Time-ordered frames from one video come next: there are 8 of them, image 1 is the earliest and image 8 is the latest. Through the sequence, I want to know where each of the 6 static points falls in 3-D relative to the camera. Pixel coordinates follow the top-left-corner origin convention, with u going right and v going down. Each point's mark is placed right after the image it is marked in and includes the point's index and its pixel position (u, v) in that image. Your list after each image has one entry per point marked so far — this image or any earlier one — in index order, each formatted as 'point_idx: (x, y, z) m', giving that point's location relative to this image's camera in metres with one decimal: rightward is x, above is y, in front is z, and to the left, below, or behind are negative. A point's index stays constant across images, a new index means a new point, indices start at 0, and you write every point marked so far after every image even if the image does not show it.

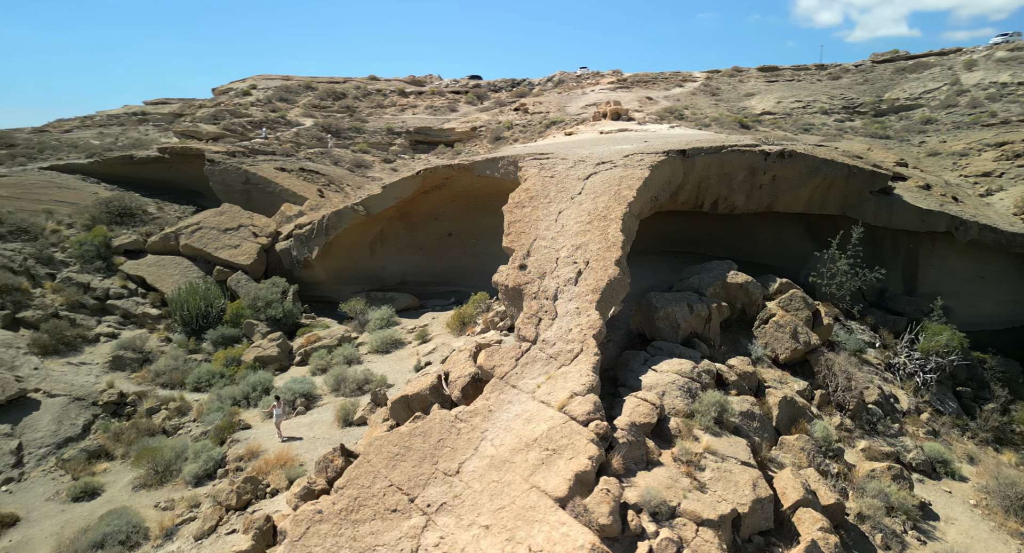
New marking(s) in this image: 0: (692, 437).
0: (+1.5, -1.3, +4.2) m
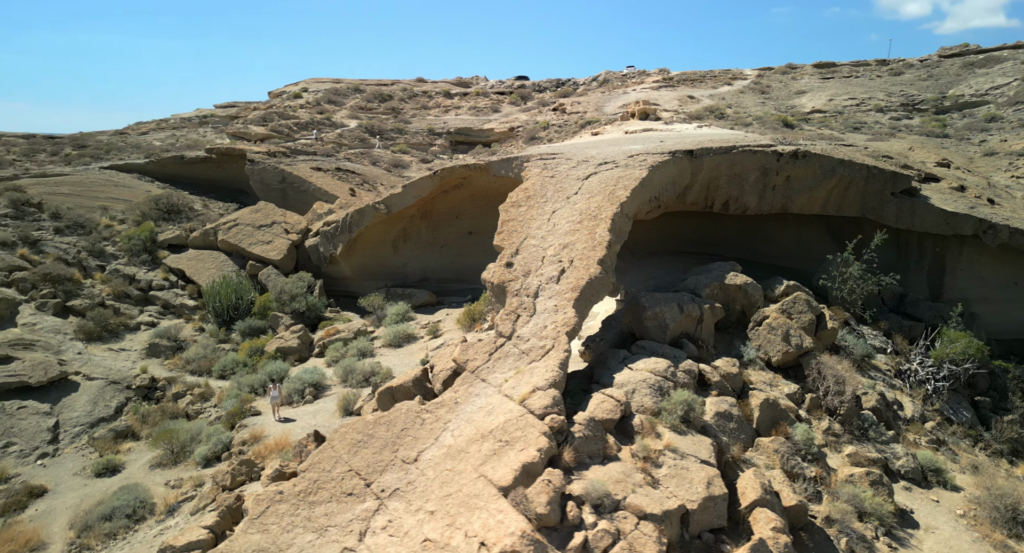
0: (+1.2, -1.3, +4.2) m
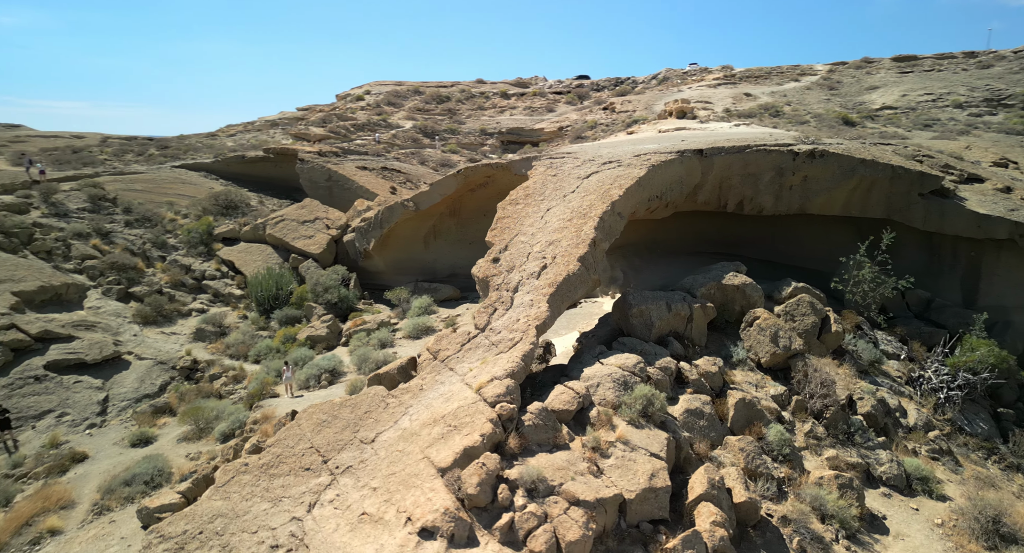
0: (+0.8, -1.3, +4.3) m
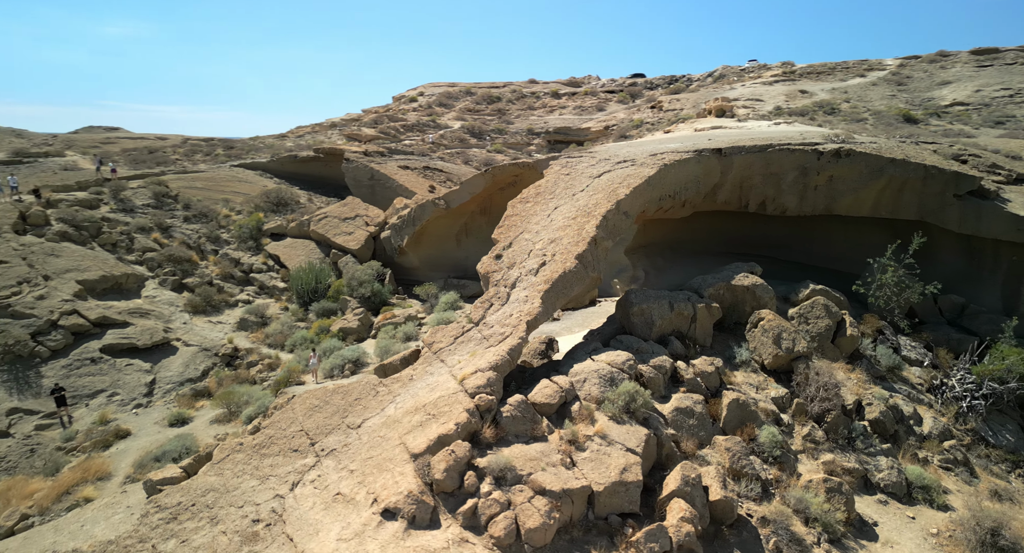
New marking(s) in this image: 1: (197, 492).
0: (+0.7, -1.2, +4.4) m
1: (-2.3, -1.6, +3.8) m
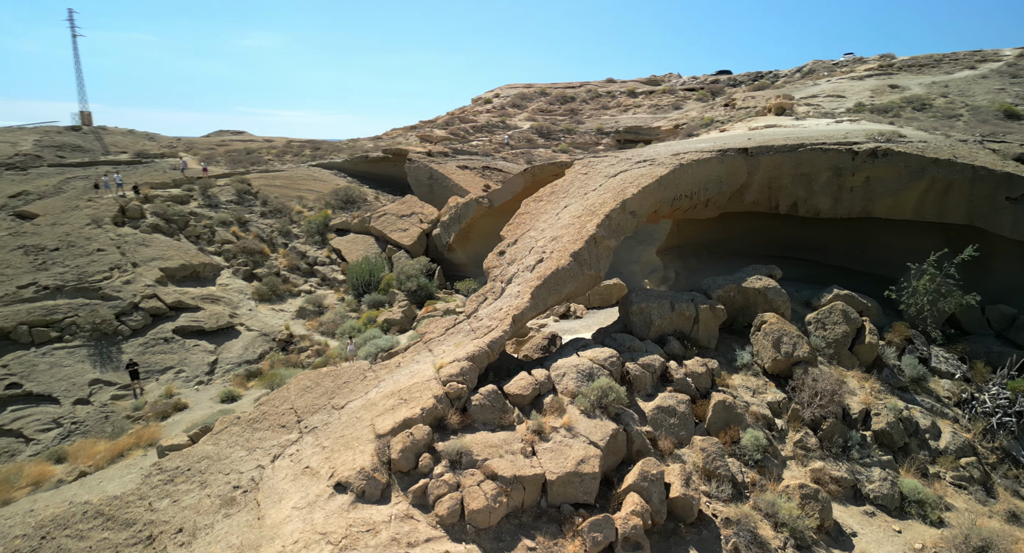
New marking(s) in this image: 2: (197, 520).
0: (+0.4, -1.2, +4.5) m
1: (-2.7, -1.5, +4.3) m
2: (-2.2, -1.8, +3.6) m
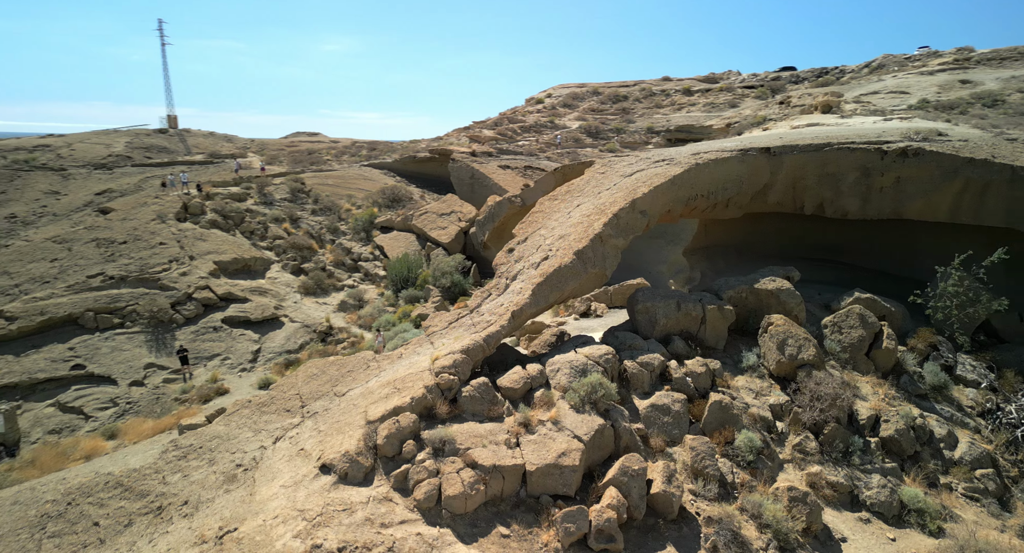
0: (+0.3, -1.2, +4.7) m
1: (-2.8, -1.4, +4.7) m
2: (-2.4, -1.7, +4.0) m
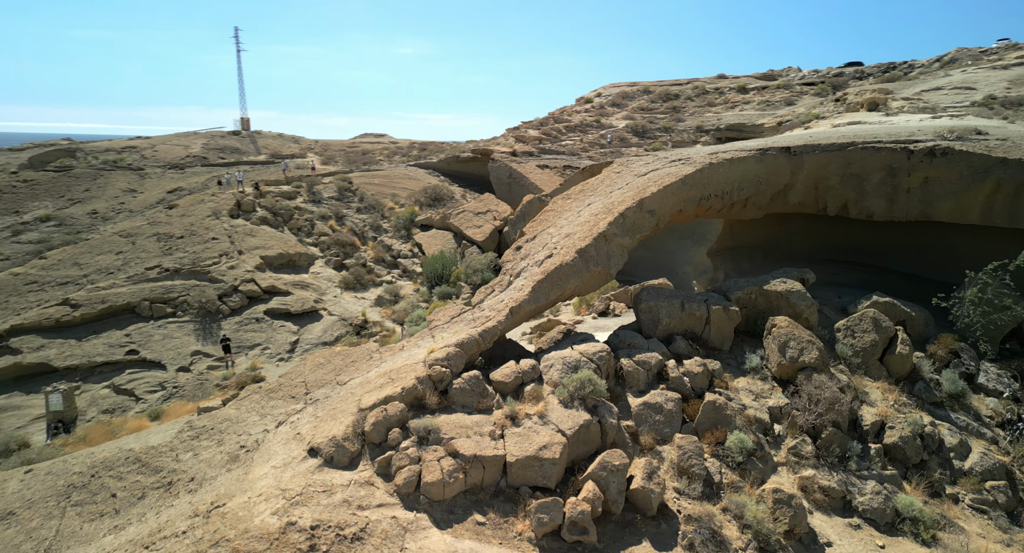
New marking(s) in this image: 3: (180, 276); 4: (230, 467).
0: (+0.2, -1.2, +4.8) m
1: (-2.8, -1.4, +5.1) m
2: (-2.6, -1.6, +4.3) m
3: (-9.5, 0.0, +14.7) m
4: (-2.3, -1.6, +4.3) m
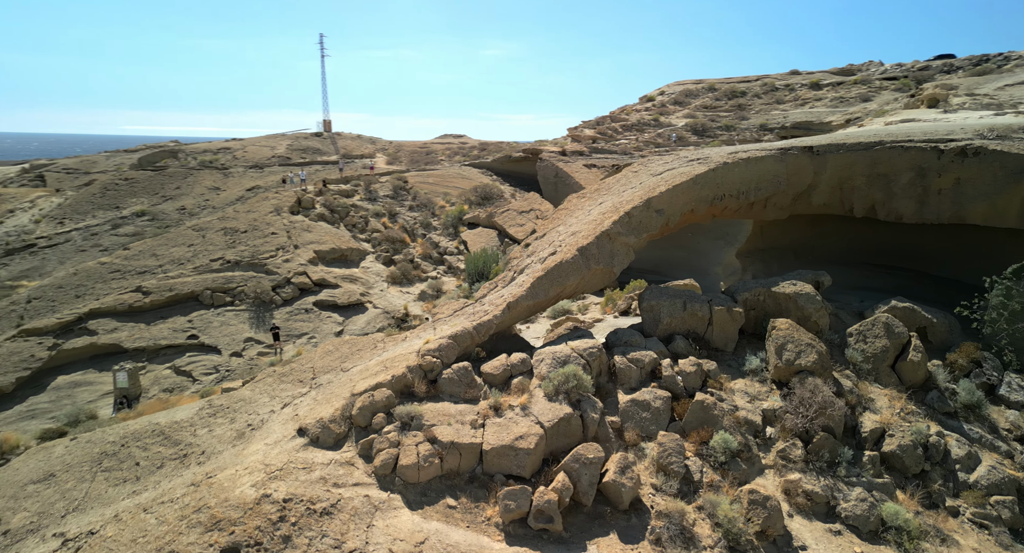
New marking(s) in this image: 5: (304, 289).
0: (+0.1, -1.1, +5.0) m
1: (-2.9, -1.3, +5.6) m
2: (-2.7, -1.6, +4.8) m
3: (-8.5, +0.3, +15.9) m
4: (-2.5, -1.5, +4.8) m
5: (-6.4, -0.4, +15.5) m
